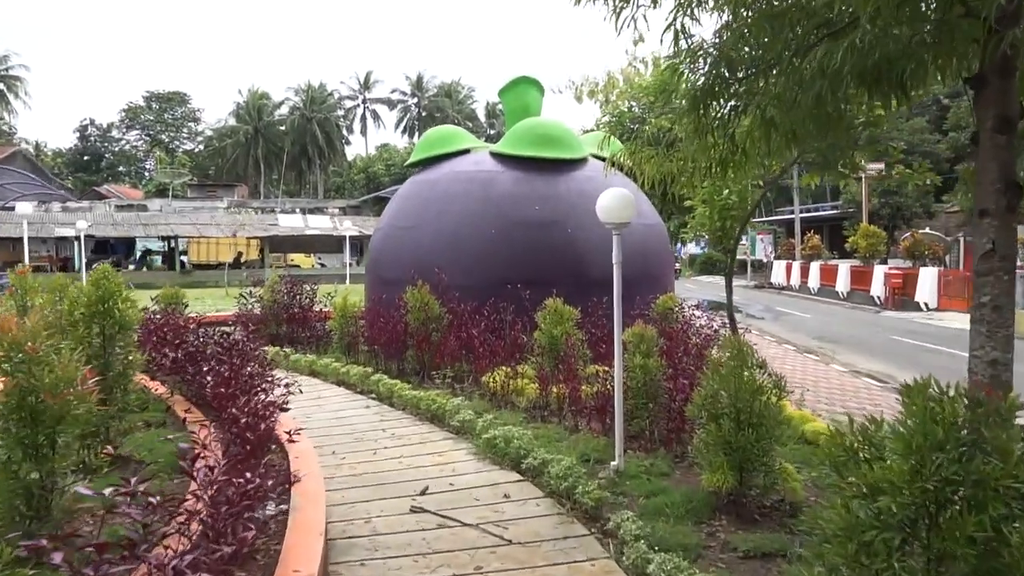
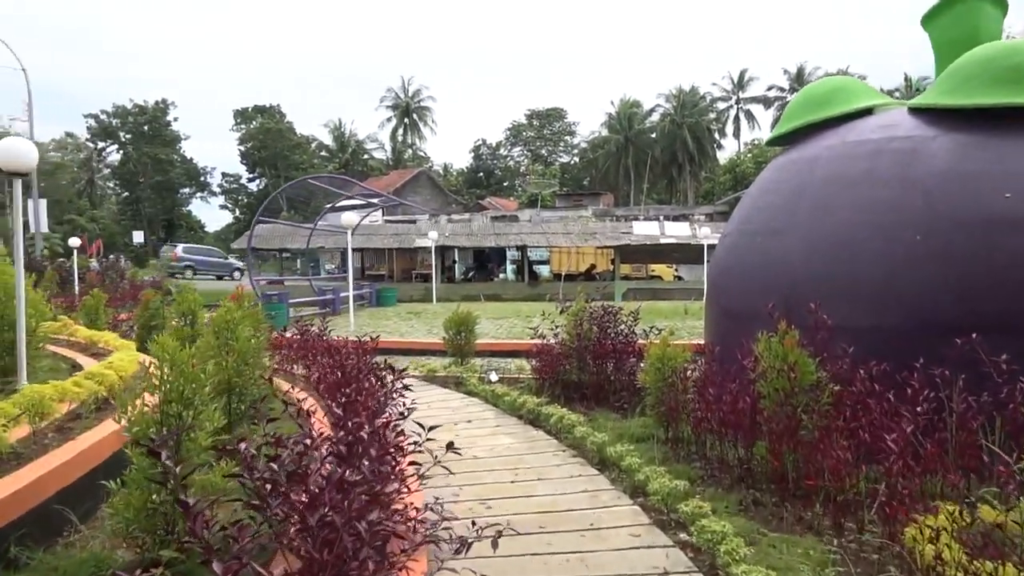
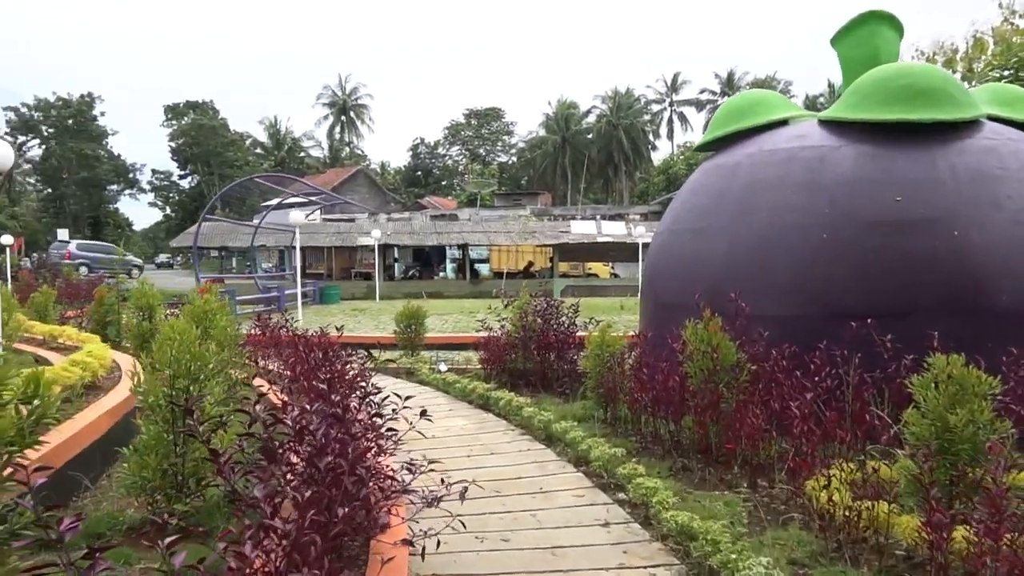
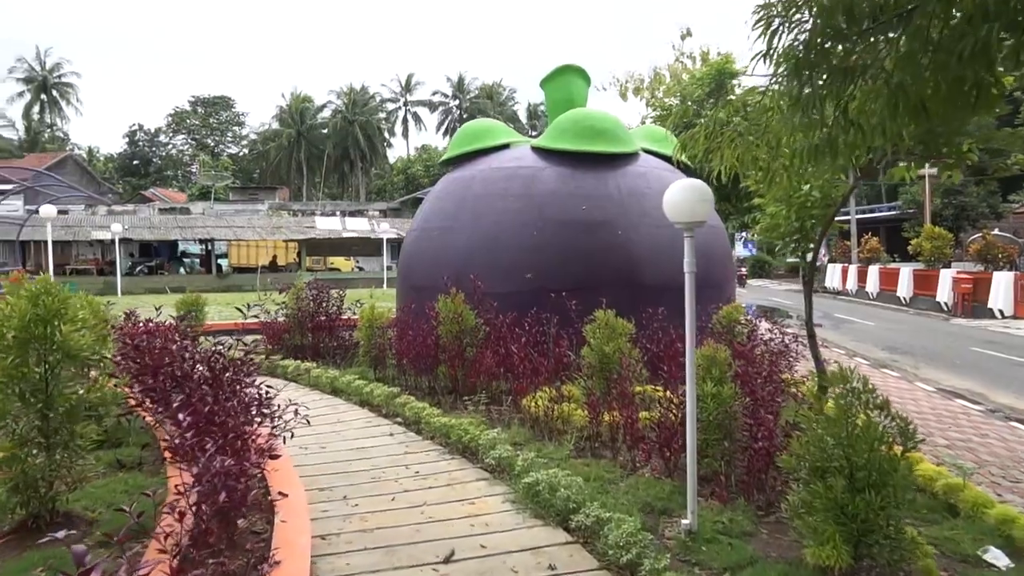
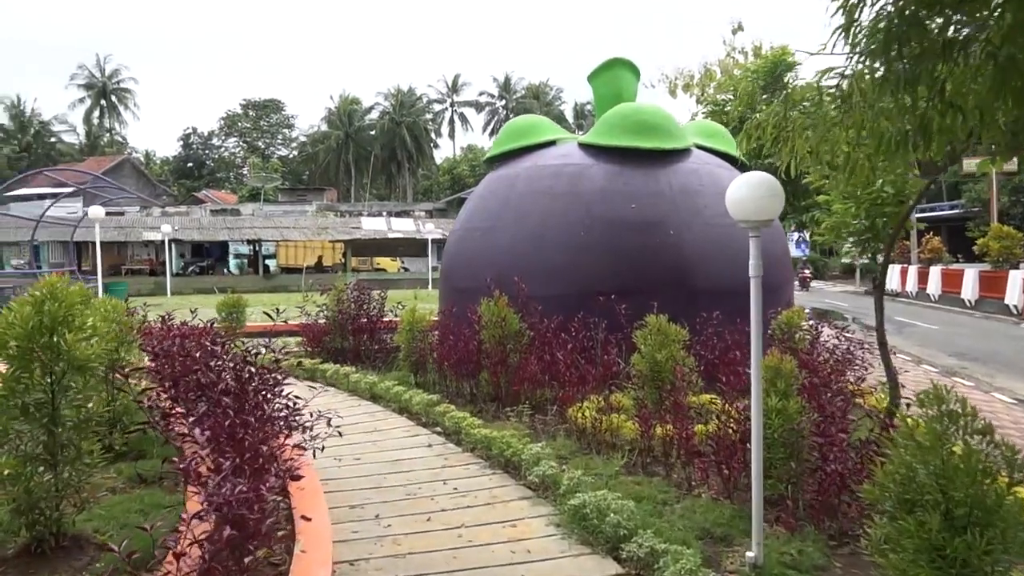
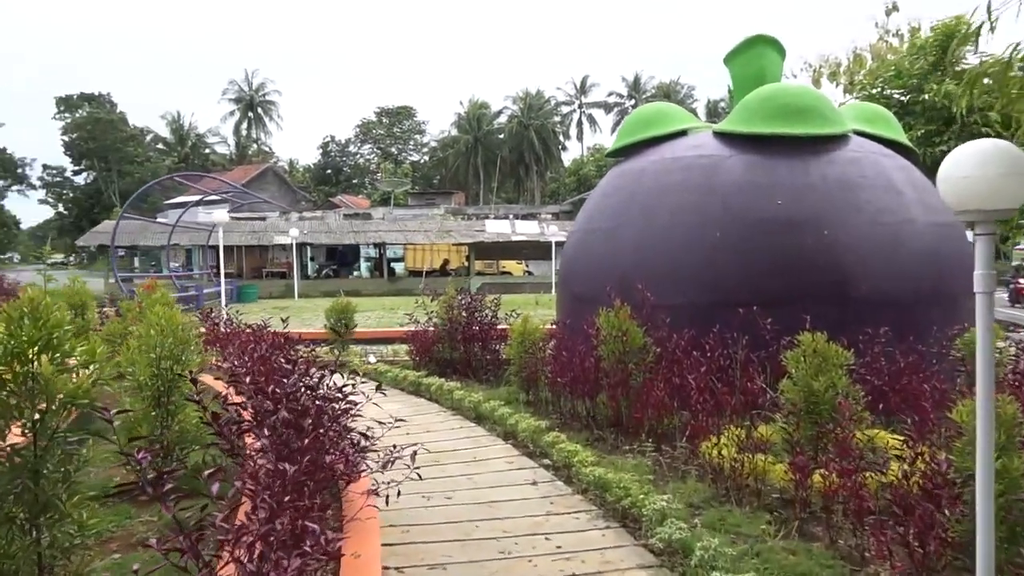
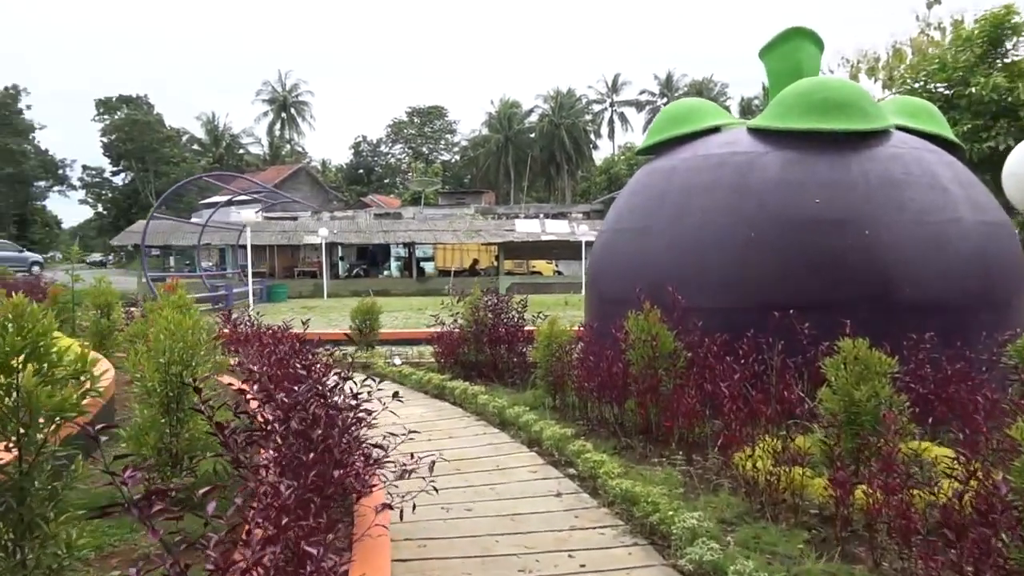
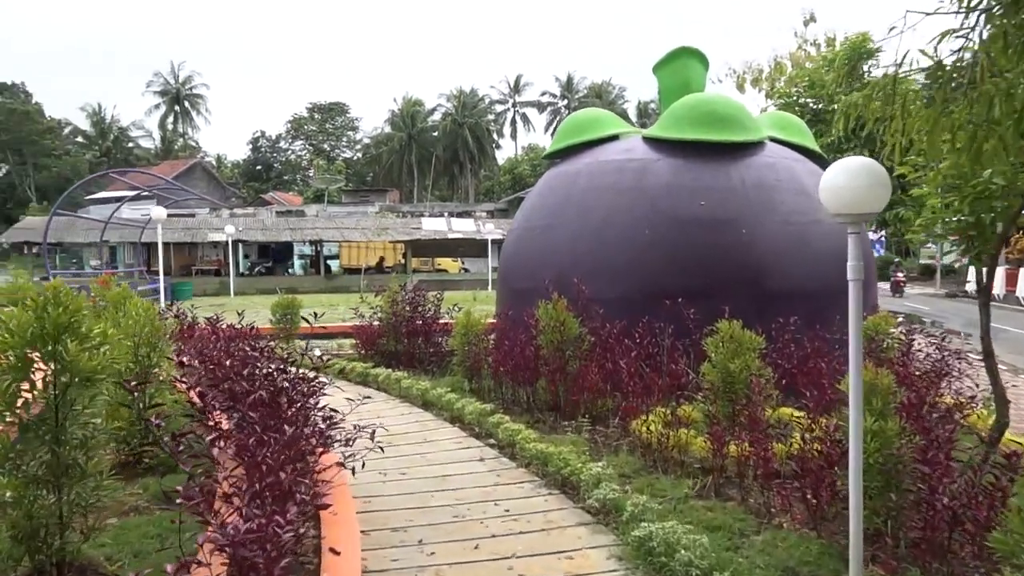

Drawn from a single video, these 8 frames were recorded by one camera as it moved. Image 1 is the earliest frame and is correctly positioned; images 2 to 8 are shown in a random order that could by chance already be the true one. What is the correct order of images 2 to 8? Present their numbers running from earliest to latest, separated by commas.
4, 5, 8, 6, 7, 3, 2
